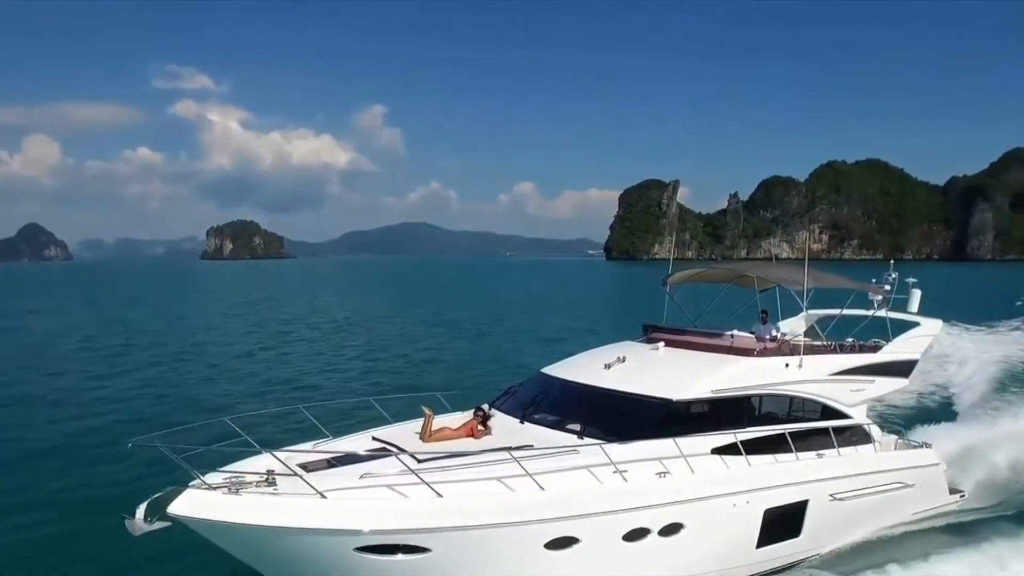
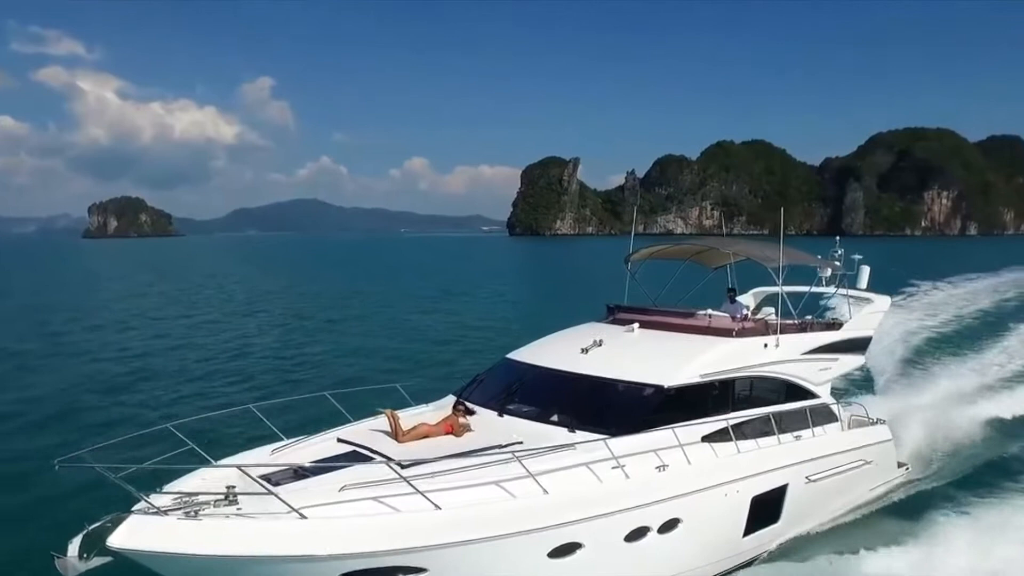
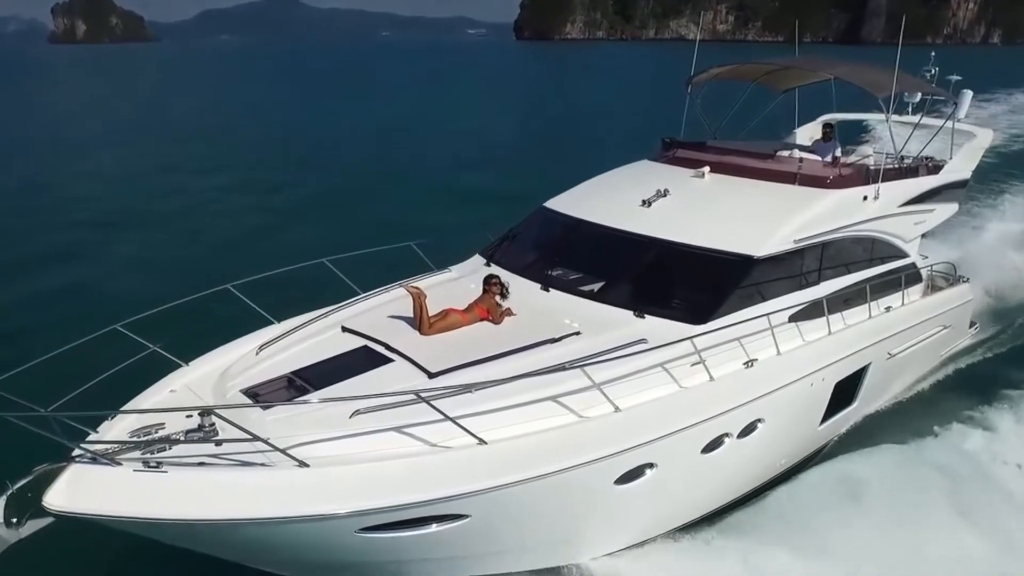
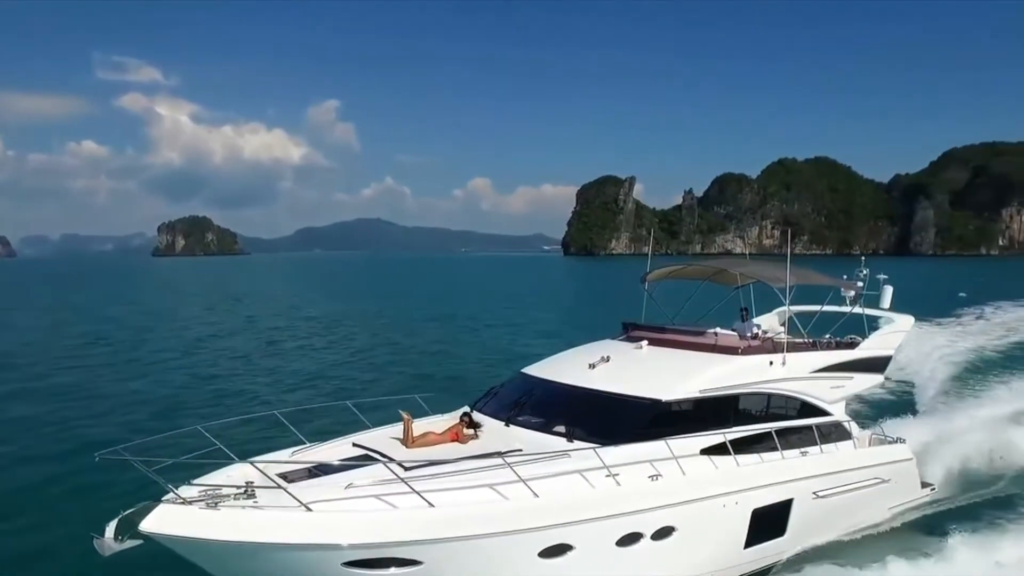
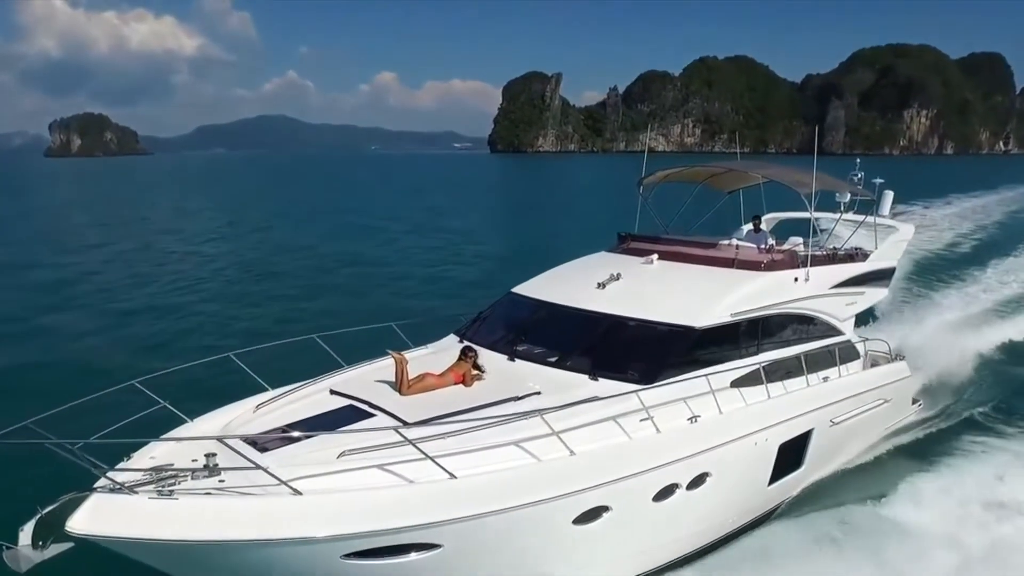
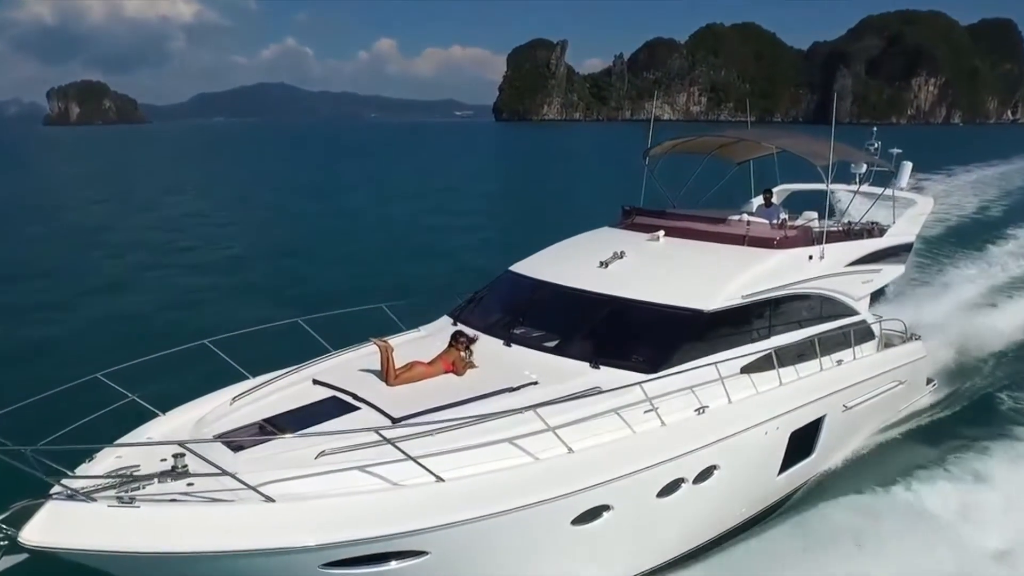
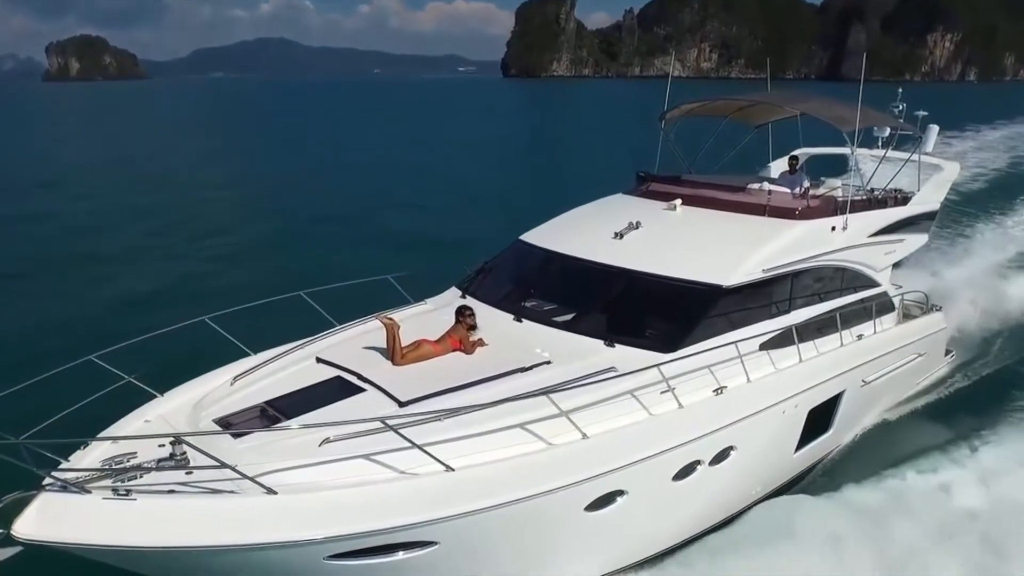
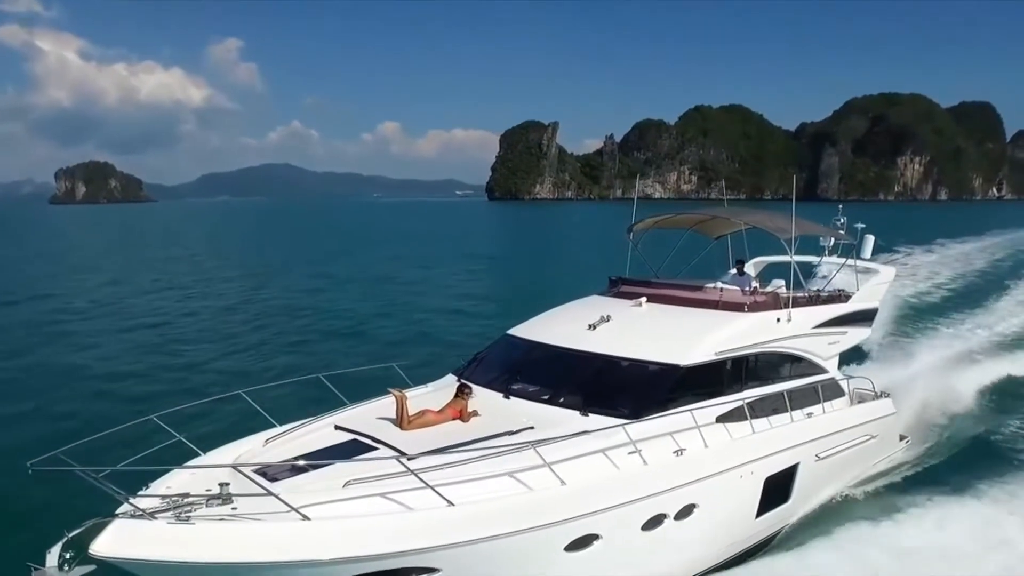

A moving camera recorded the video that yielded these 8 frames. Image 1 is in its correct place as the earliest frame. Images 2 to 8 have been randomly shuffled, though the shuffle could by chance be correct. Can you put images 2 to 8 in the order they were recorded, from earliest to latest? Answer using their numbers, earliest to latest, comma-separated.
4, 2, 8, 5, 6, 7, 3
